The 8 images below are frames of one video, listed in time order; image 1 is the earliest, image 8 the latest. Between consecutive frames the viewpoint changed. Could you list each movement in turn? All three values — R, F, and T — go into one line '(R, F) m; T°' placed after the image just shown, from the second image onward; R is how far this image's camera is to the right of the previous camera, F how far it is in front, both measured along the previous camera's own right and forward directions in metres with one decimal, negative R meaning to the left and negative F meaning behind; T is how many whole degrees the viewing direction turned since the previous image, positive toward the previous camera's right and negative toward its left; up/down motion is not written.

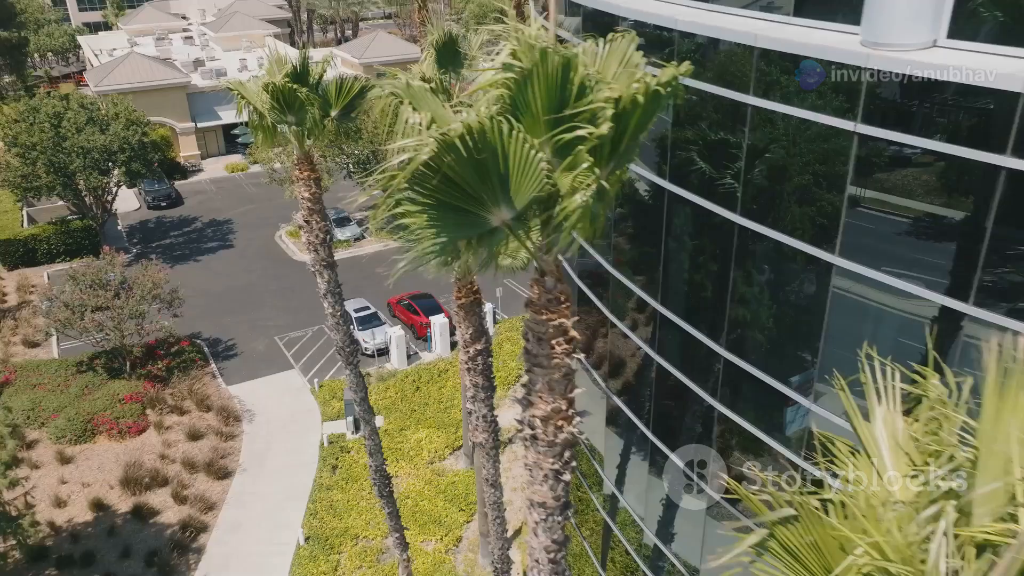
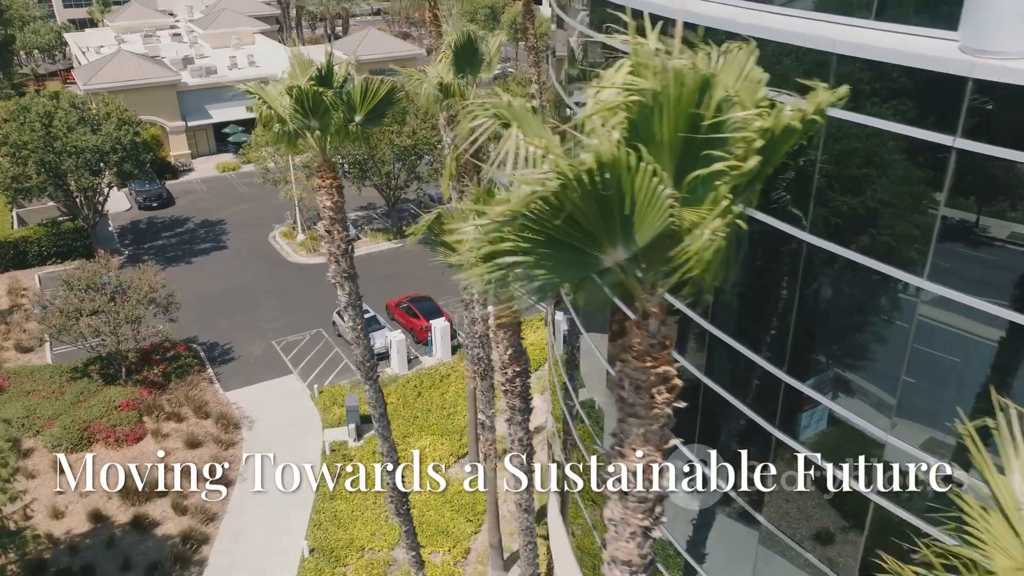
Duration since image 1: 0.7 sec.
(-0.5, +0.3) m; +1°
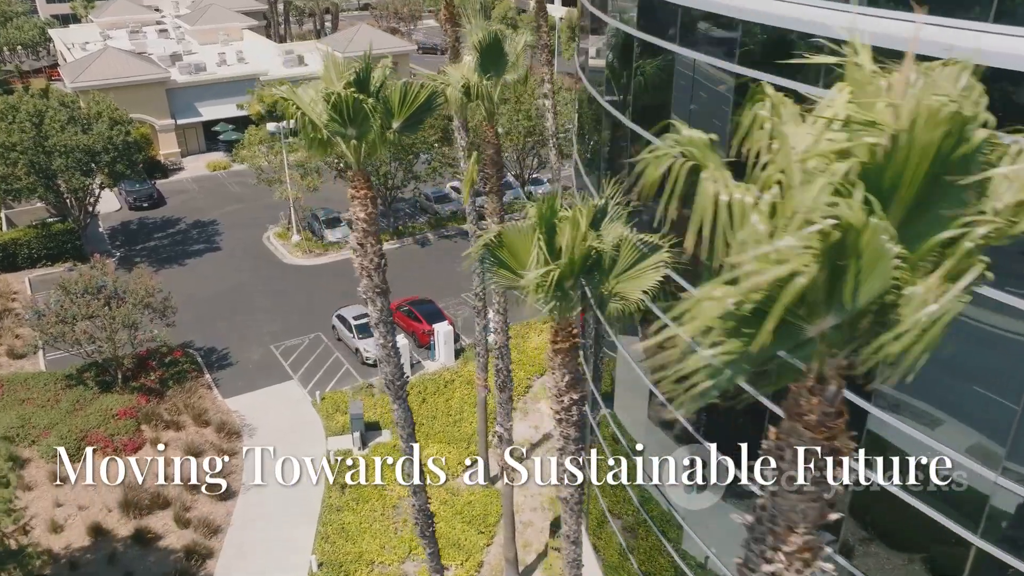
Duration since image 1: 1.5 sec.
(-0.6, +0.4) m; +1°
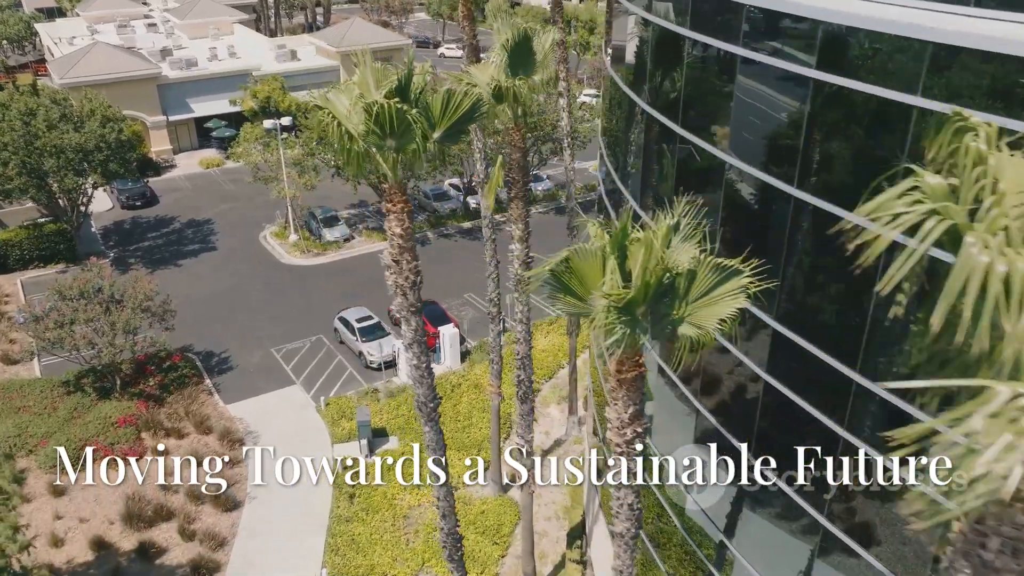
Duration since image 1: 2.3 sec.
(-0.6, +0.4) m; +1°
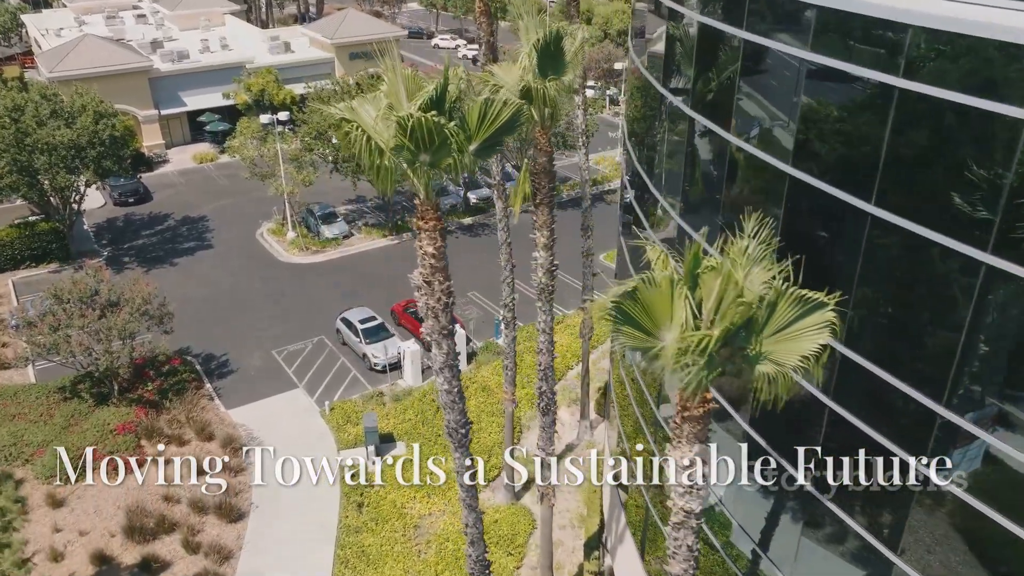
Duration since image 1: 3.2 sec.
(-0.5, +0.5) m; +1°
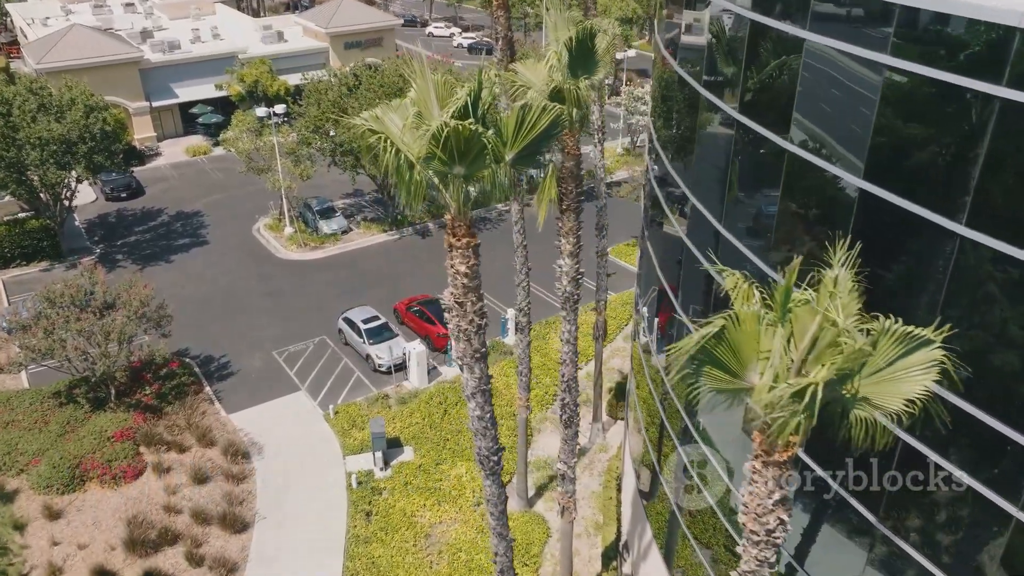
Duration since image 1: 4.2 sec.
(-0.4, +0.6) m; +1°
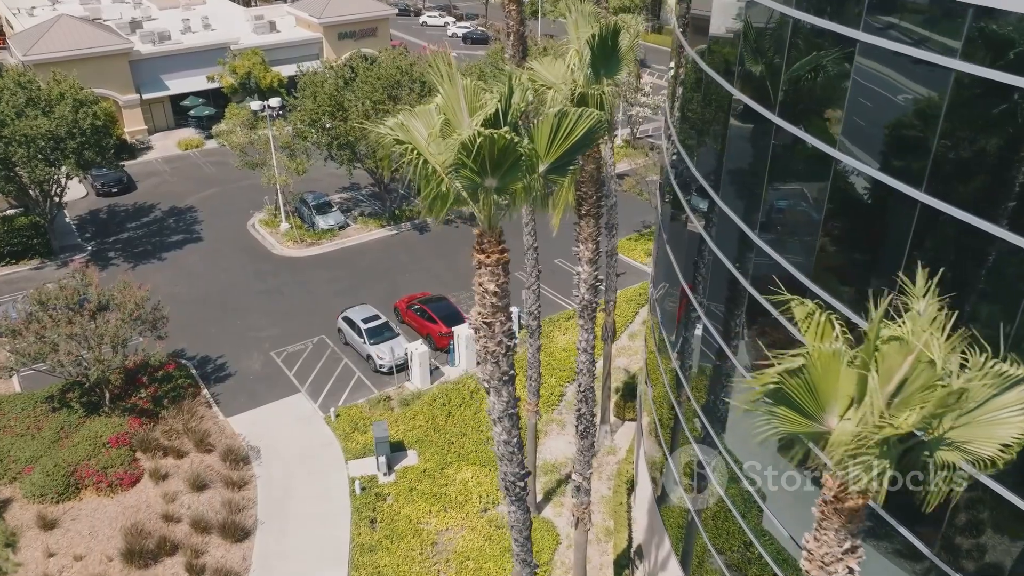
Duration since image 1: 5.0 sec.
(-0.3, +0.5) m; +1°
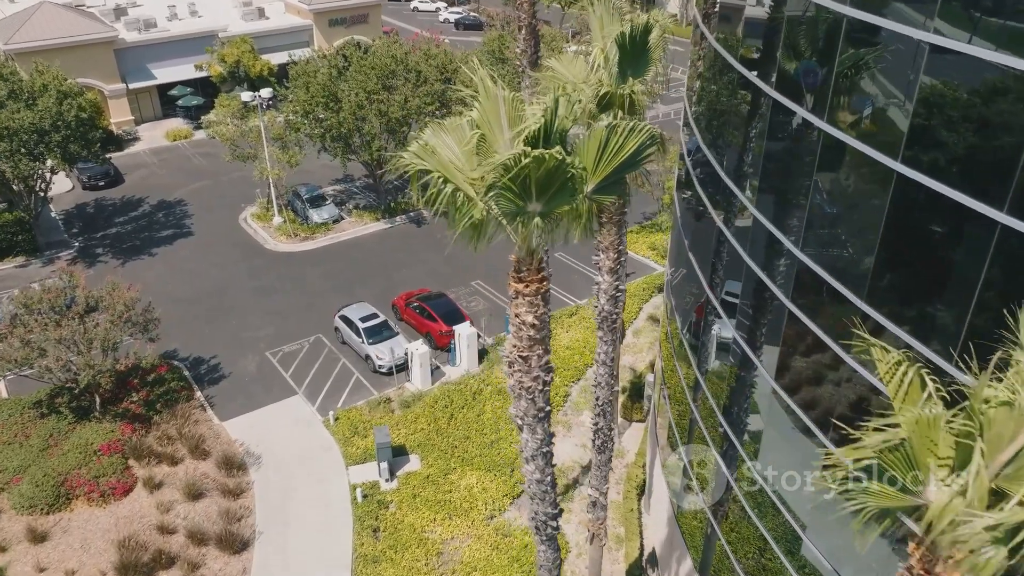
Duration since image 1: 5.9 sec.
(-0.3, +0.6) m; +1°
